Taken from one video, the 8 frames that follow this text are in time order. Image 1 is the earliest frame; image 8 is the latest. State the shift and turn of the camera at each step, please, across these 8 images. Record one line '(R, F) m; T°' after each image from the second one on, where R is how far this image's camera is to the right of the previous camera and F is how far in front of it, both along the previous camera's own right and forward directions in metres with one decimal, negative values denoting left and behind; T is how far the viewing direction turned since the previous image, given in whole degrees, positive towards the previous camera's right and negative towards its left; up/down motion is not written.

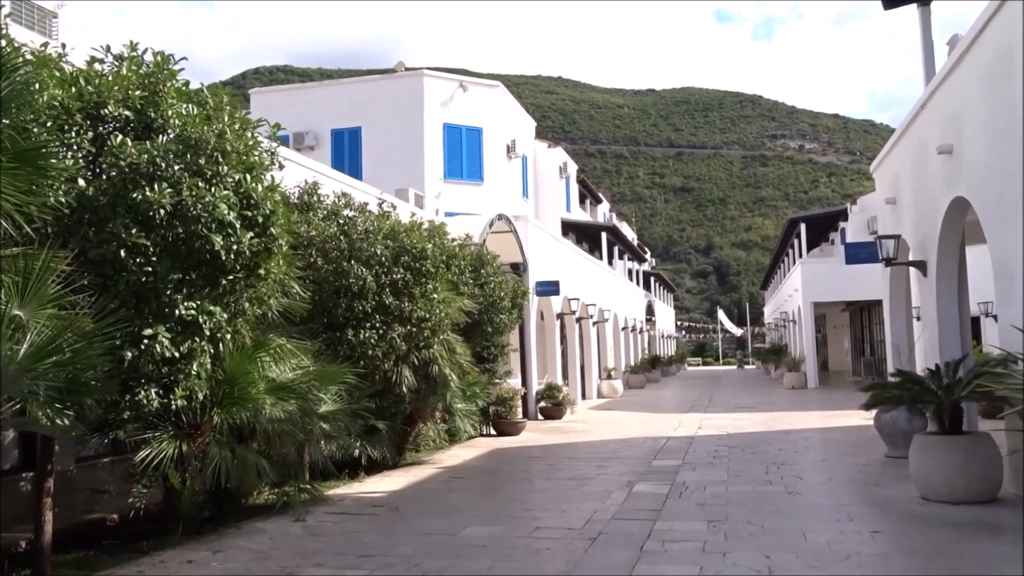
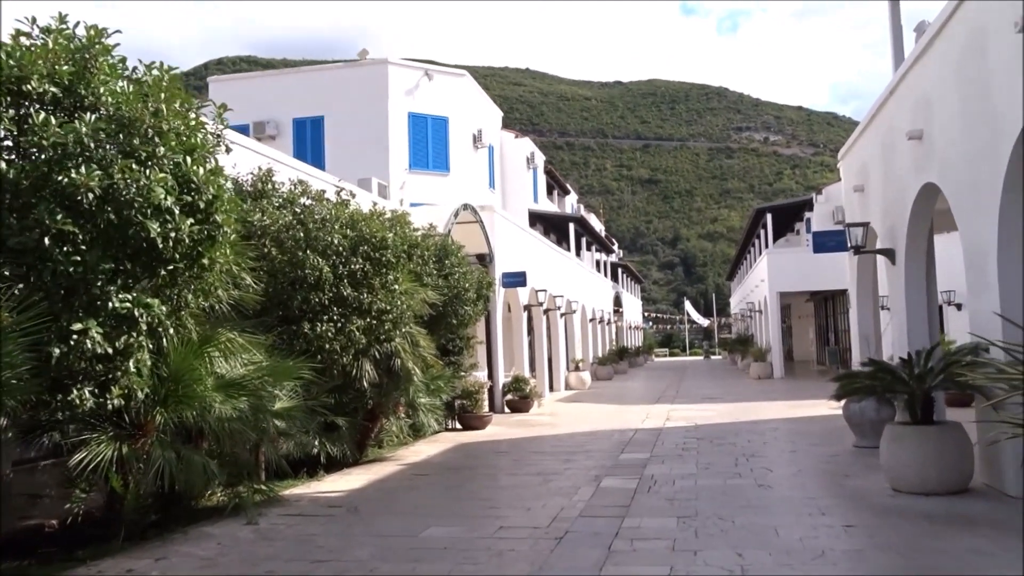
(+0.1, +0.3) m; +2°
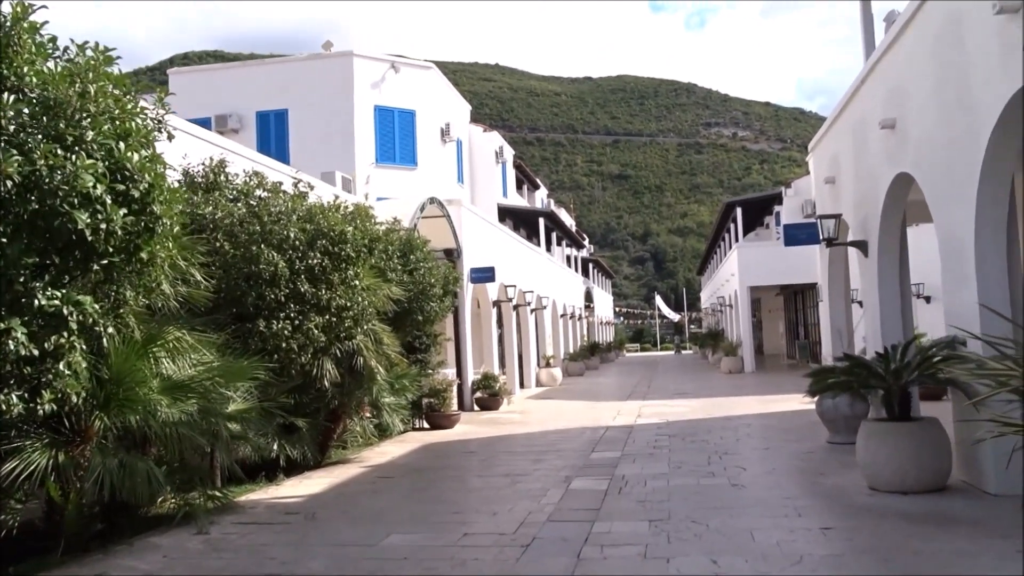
(+0.1, +0.3) m; +2°
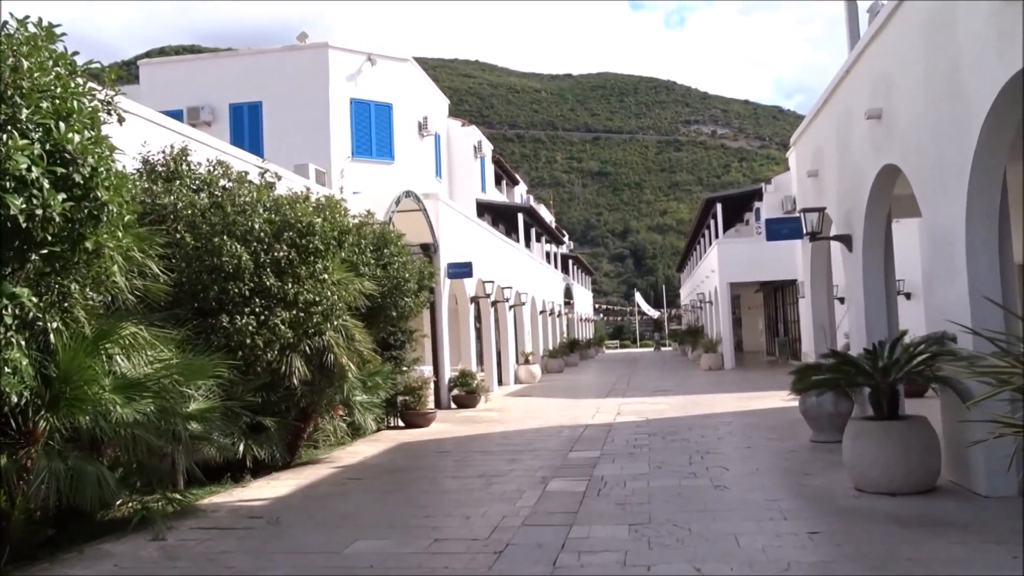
(0.0, +0.3) m; +1°
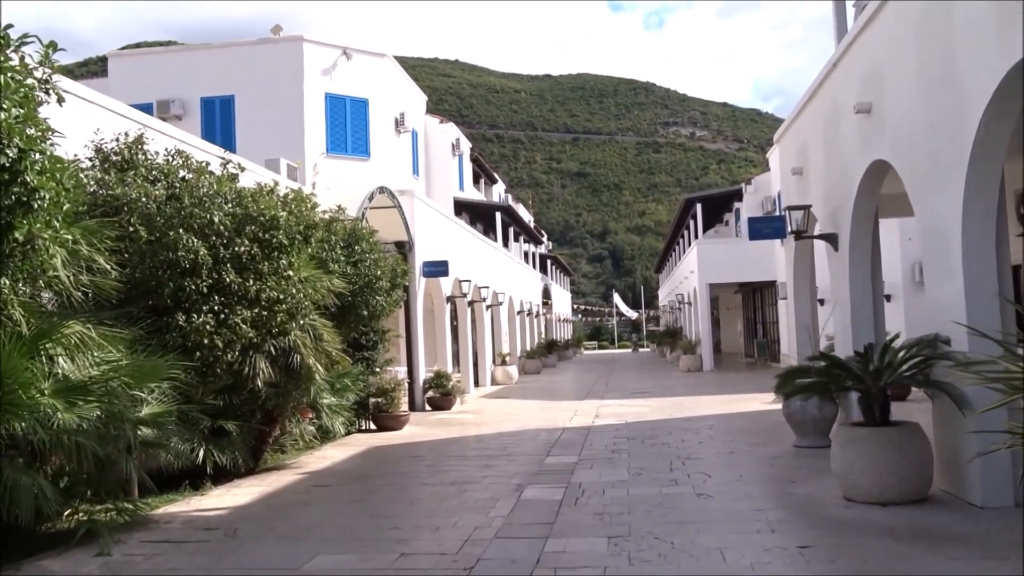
(0.0, +0.4) m; +1°
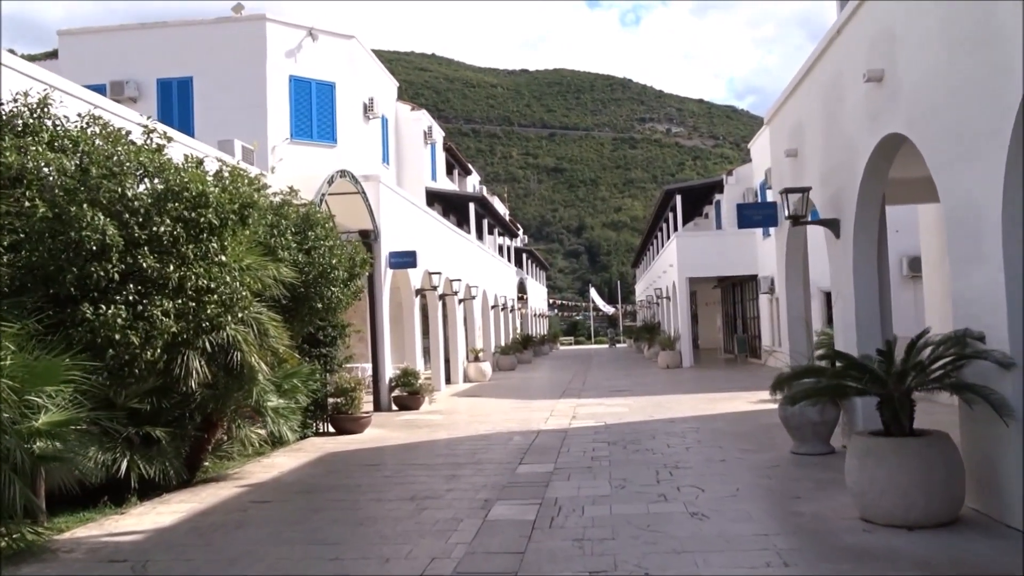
(+0.1, +1.0) m; +2°
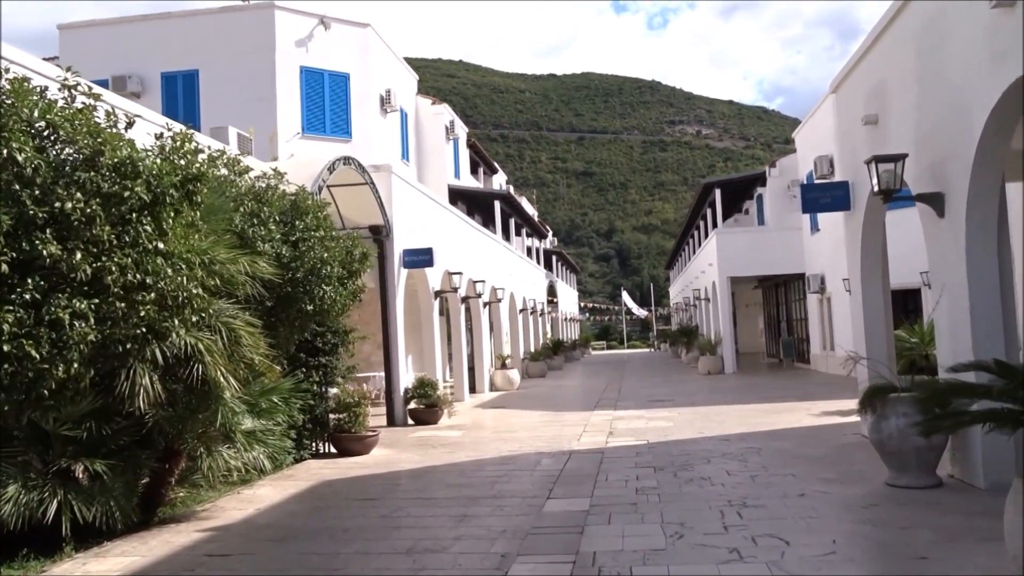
(+0.1, +1.6) m; -2°
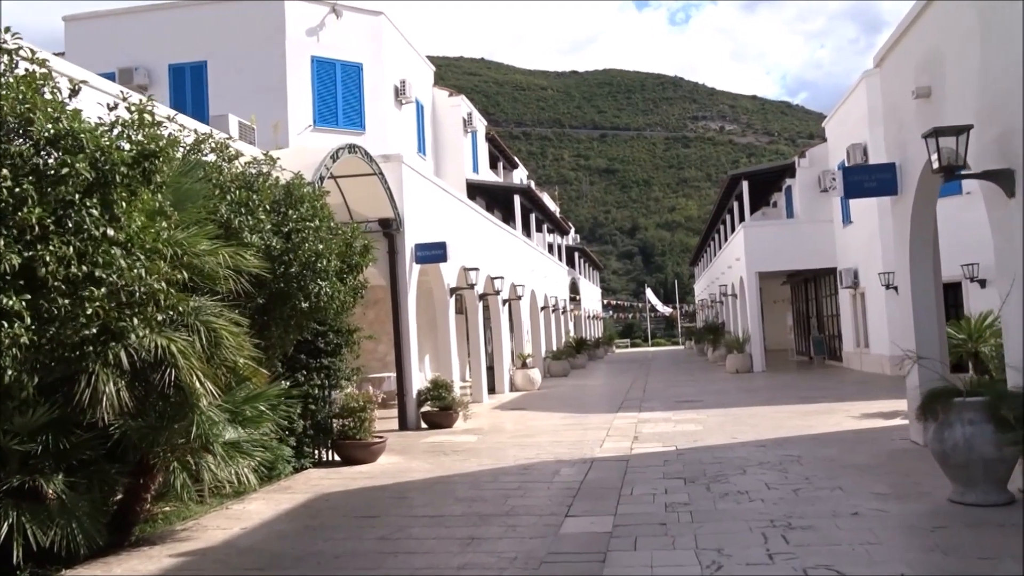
(+0.1, +0.8) m; -2°
